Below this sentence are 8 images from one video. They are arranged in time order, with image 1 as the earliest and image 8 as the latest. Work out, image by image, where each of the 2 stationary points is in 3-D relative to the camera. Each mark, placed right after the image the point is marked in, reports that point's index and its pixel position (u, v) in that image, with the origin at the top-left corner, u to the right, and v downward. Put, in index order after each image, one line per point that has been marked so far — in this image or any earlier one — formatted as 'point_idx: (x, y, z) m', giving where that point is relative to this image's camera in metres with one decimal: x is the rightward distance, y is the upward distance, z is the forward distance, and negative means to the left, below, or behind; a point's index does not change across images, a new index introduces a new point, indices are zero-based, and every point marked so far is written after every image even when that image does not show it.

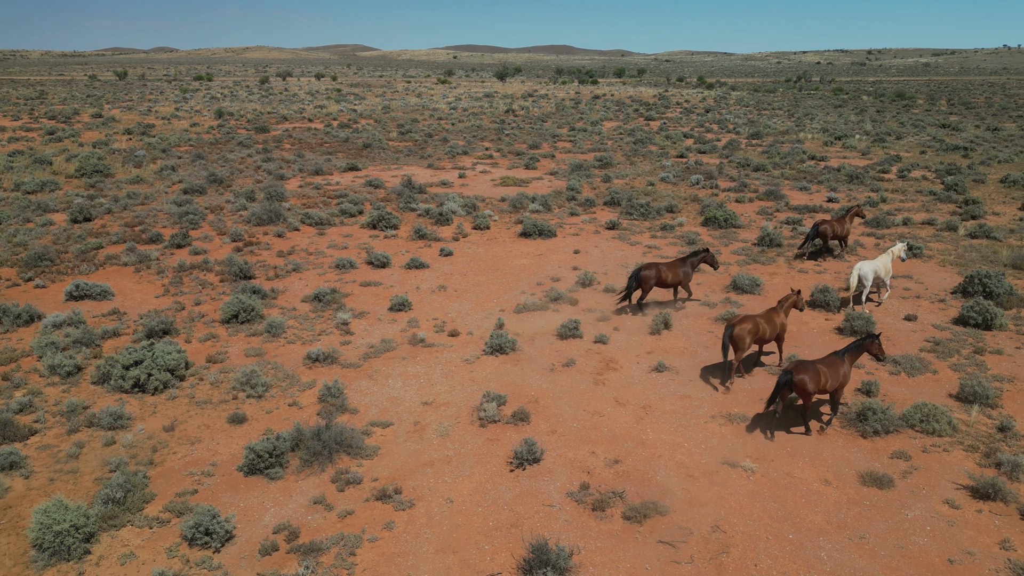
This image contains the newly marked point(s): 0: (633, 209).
0: (+2.8, +1.9, +17.2) m
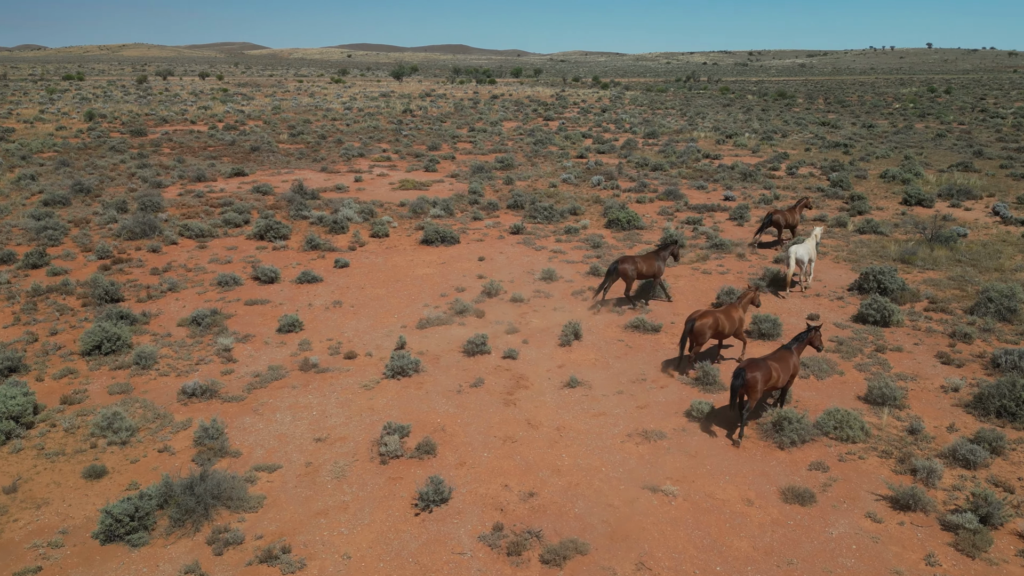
0: (+0.6, +1.8, +16.8) m
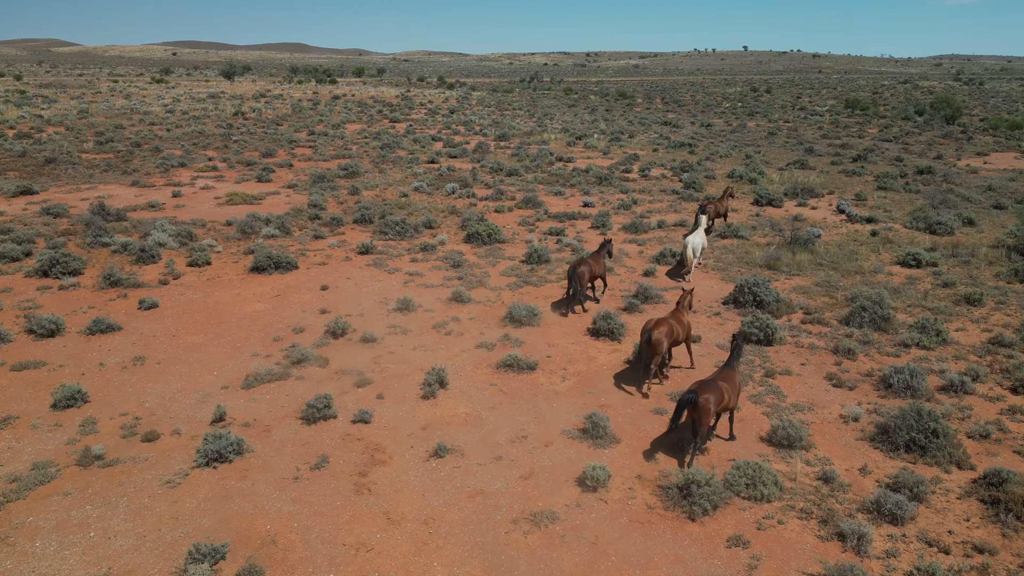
0: (-2.6, +1.3, +15.1) m
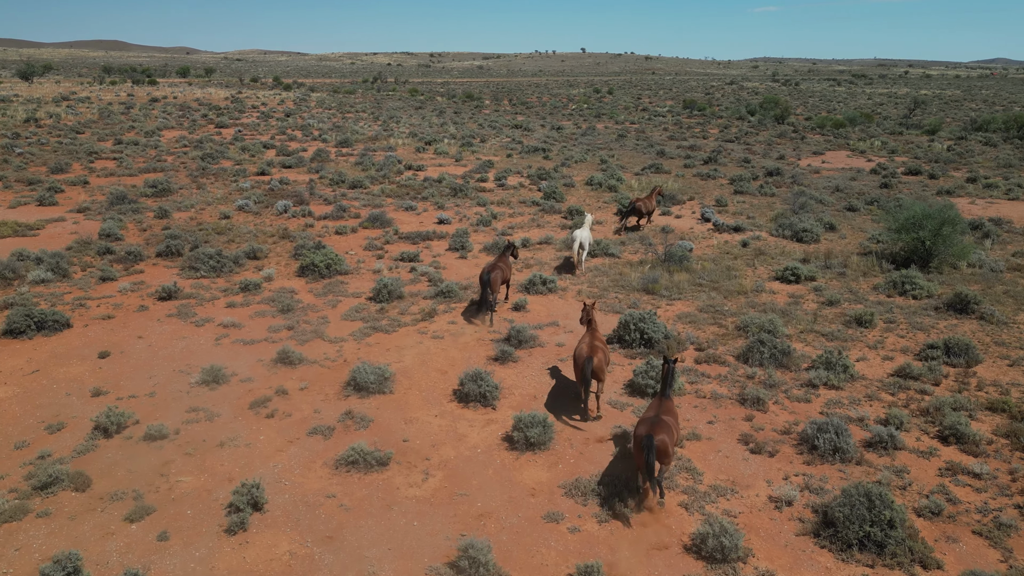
0: (-5.3, +0.5, +12.4) m
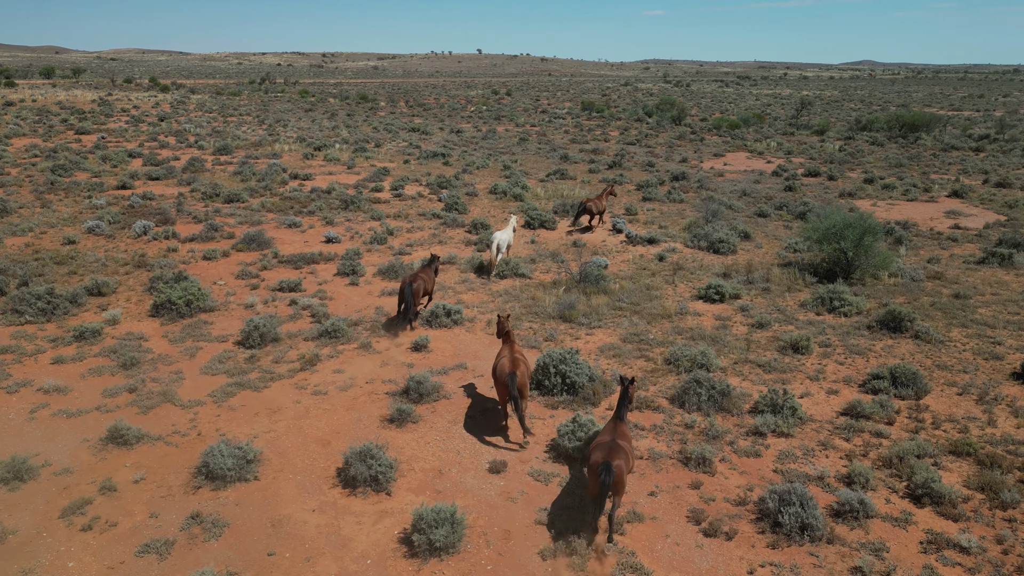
0: (-6.8, -0.2, +10.2) m
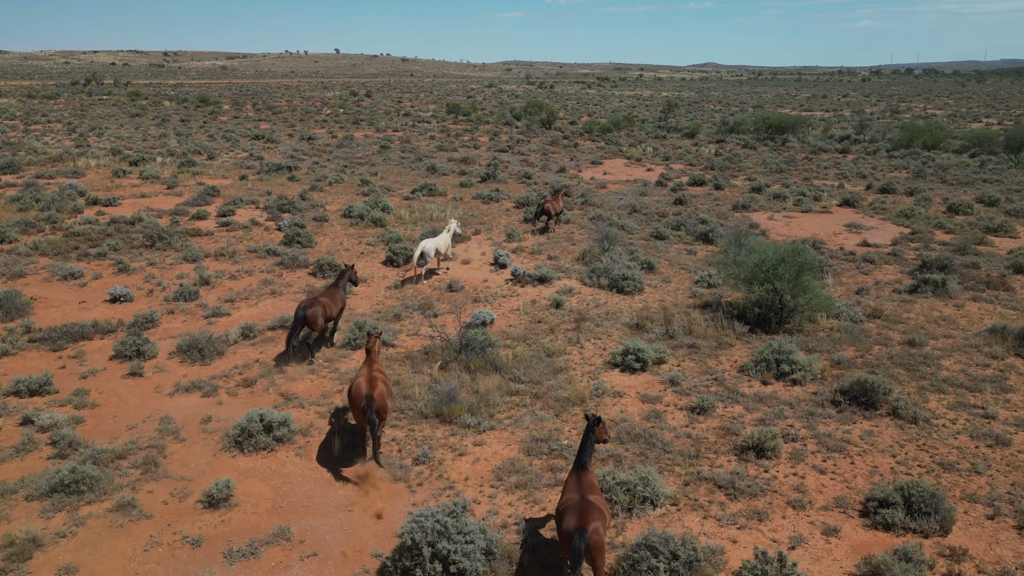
0: (-8.1, -1.4, +6.0) m
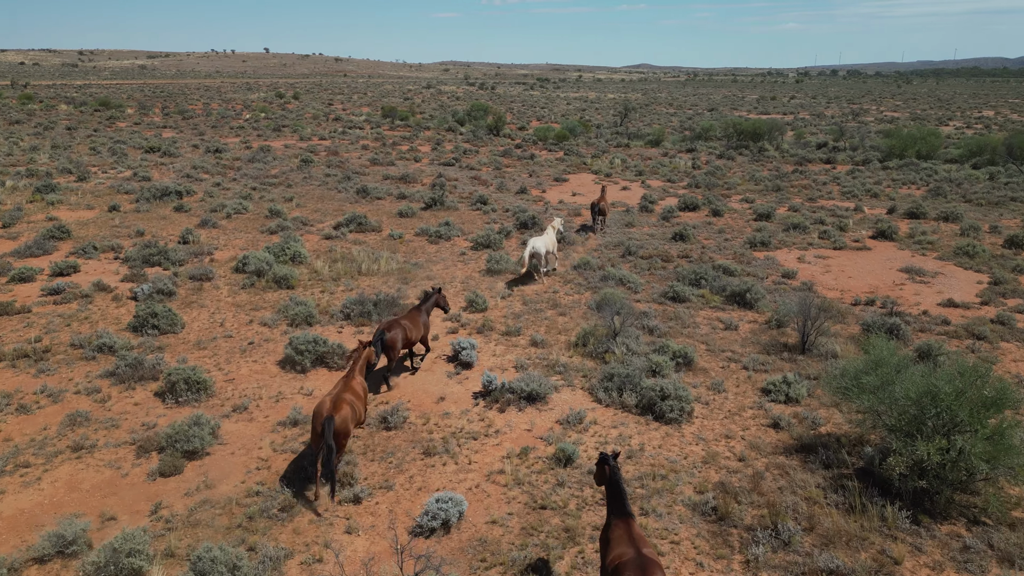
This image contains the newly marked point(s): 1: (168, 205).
0: (-7.9, -2.9, +1.0) m
1: (-8.3, +2.0, +17.7) m
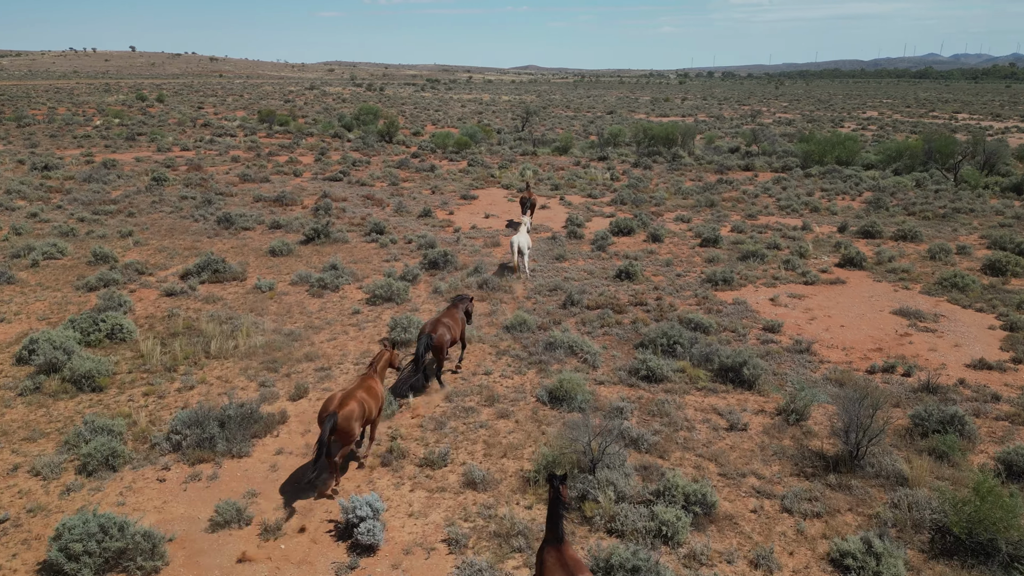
0: (-7.2, -4.1, -3.2) m
1: (-10.2, +0.7, +13.3) m
